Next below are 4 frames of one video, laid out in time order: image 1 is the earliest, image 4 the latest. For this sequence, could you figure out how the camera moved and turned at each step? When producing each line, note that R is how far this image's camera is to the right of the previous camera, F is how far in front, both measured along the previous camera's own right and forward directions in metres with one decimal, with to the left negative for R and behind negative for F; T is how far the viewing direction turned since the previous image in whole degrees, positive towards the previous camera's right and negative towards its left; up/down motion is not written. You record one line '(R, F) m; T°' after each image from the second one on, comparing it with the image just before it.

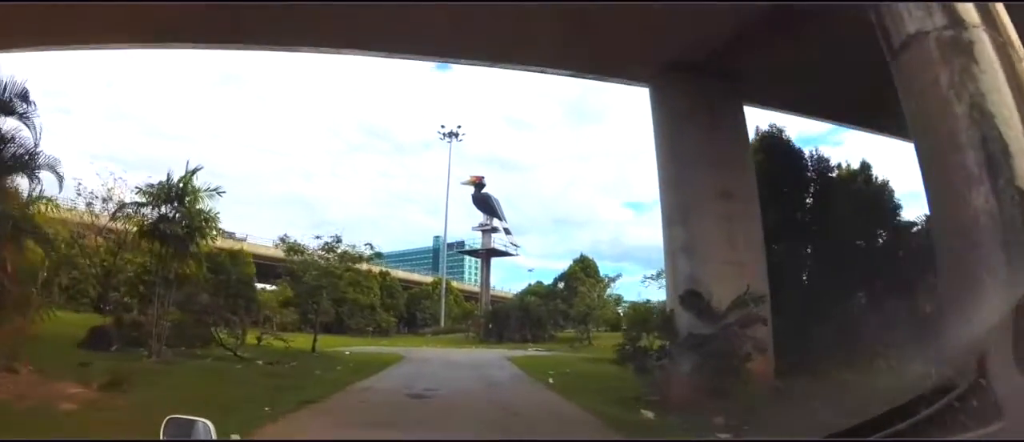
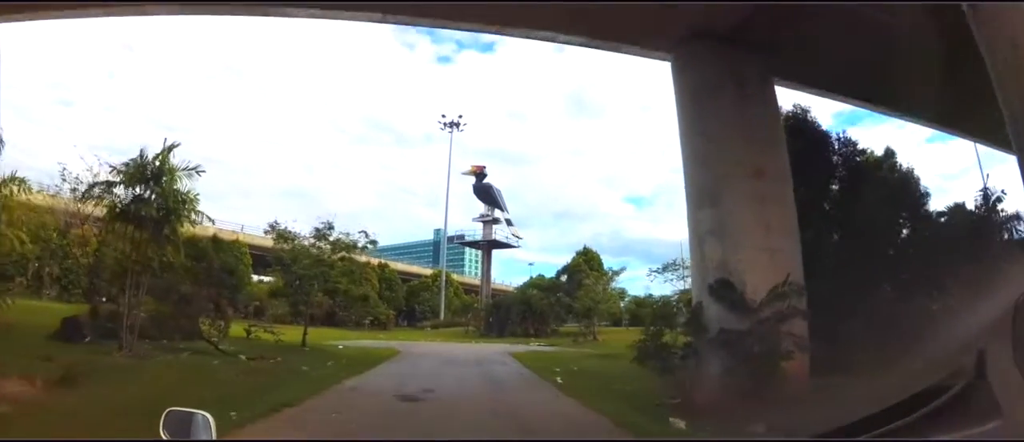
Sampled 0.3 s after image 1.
(-0.1, +0.8) m; 0°
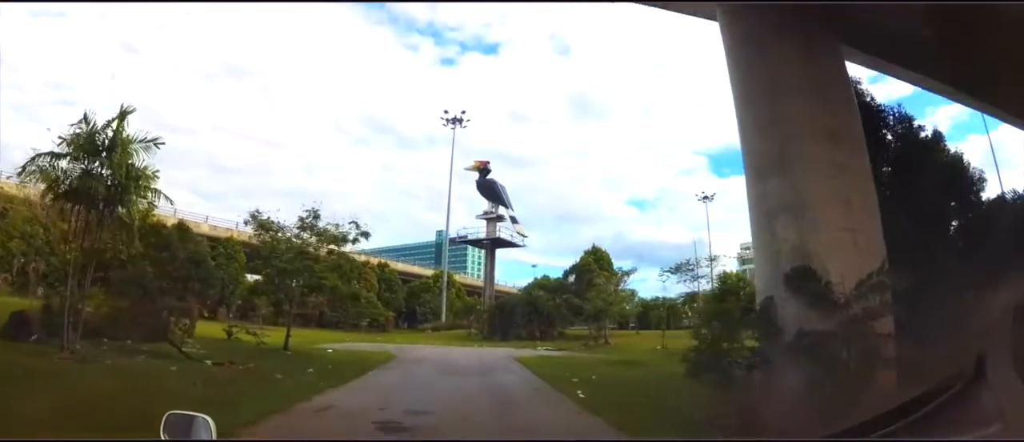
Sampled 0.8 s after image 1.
(-0.1, +1.3) m; 0°
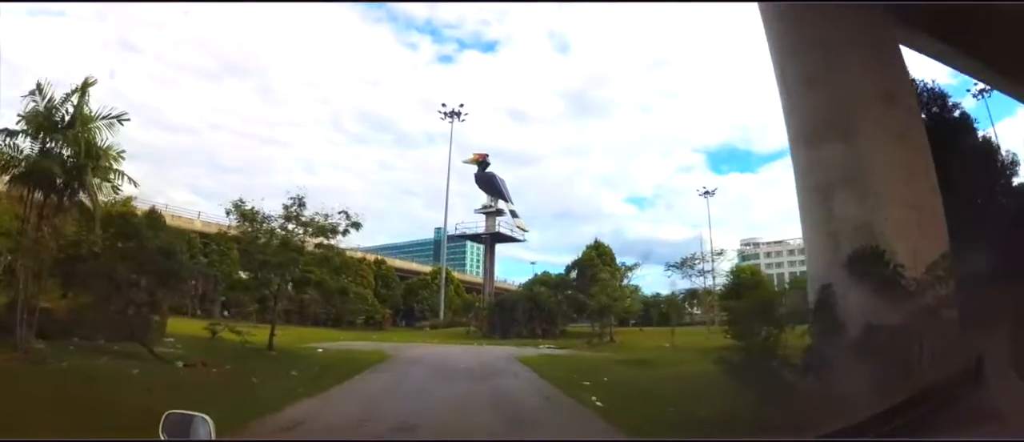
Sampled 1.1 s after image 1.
(0.0, +0.8) m; 0°
